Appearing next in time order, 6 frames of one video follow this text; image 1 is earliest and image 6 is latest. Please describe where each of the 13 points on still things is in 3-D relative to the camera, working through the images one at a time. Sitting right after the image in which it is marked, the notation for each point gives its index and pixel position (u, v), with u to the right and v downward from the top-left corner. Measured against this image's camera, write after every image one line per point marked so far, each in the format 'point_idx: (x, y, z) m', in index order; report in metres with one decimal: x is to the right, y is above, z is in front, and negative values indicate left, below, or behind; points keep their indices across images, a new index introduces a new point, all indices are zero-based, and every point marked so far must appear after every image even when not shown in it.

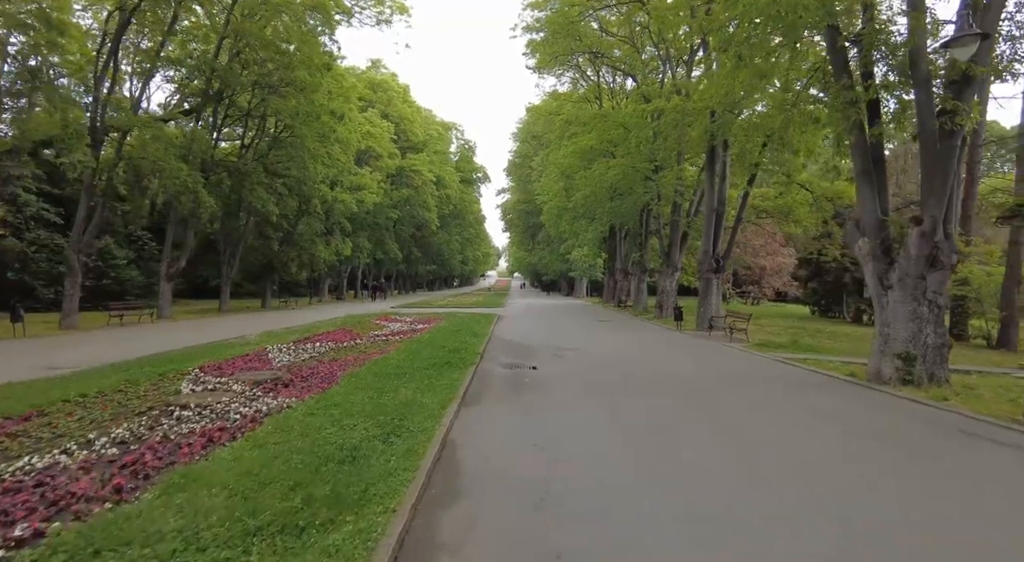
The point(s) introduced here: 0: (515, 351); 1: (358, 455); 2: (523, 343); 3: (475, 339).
0: (0.0, -1.8, +14.8) m
1: (-1.5, -1.7, +5.5) m
2: (+0.3, -1.9, +16.8) m
3: (-1.1, -1.7, +16.0) m
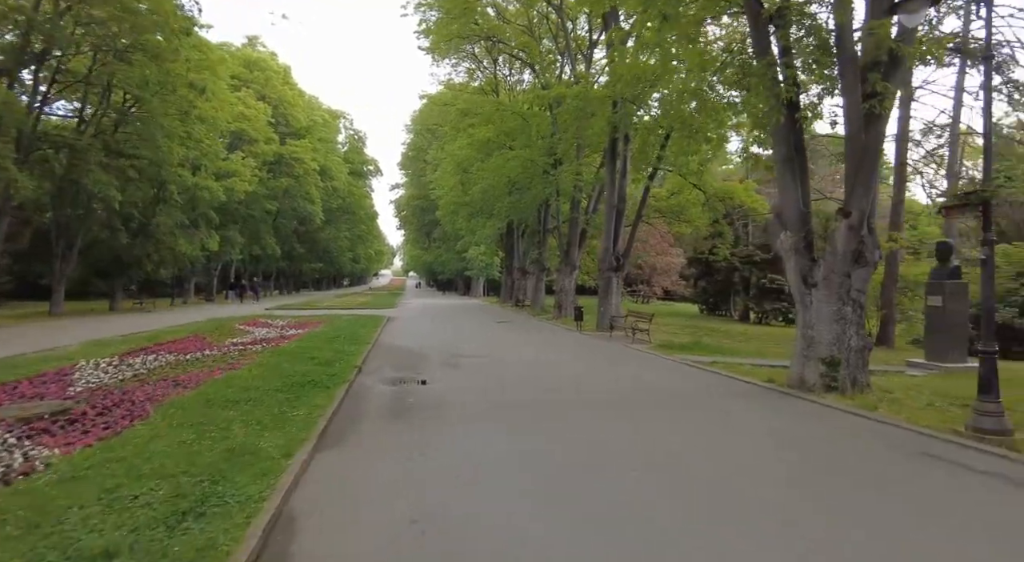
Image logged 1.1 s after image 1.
0: (-2.5, -1.8, +12.7) m
1: (-2.3, -1.7, +3.2) m
2: (-2.6, -1.8, +14.7) m
3: (-3.8, -1.6, +13.7) m
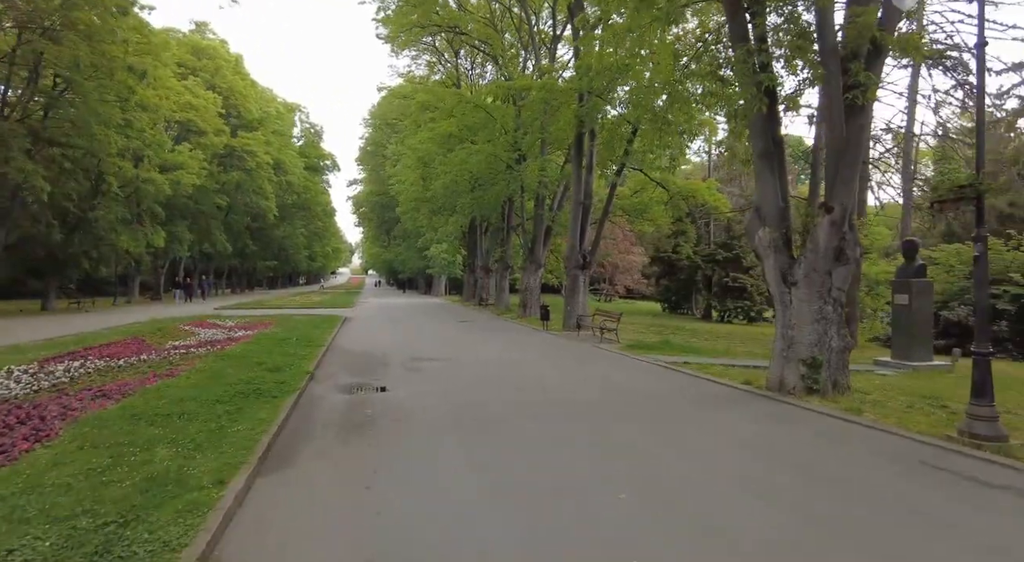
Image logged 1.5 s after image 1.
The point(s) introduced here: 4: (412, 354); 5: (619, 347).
0: (-3.2, -1.7, +11.8) m
1: (-2.4, -1.6, +2.4) m
2: (-3.5, -1.8, +13.8) m
3: (-4.6, -1.6, +12.7) m
4: (-2.6, -1.9, +14.4) m
5: (+3.1, -1.9, +16.1) m
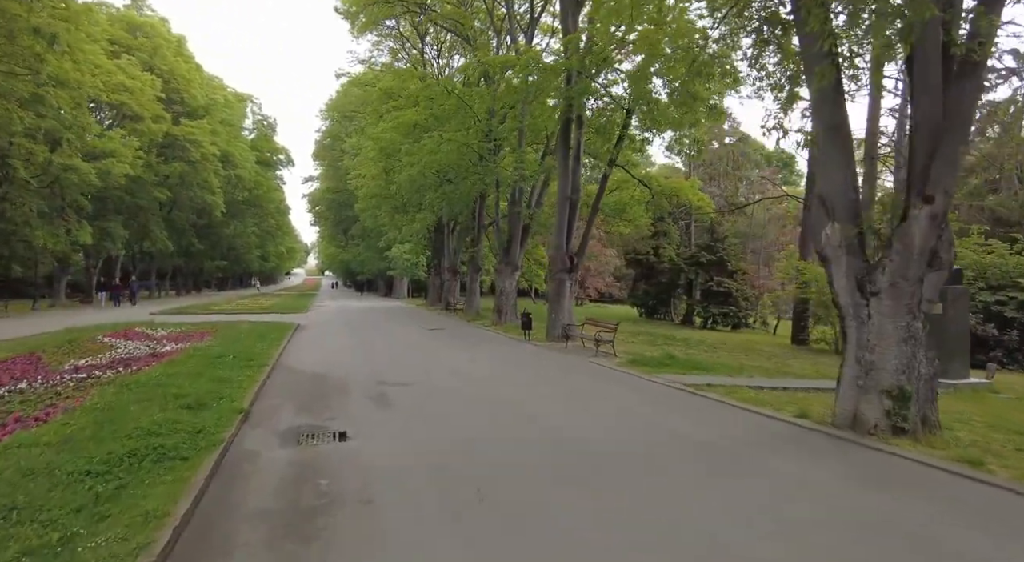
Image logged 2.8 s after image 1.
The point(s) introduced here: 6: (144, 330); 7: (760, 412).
0: (-3.4, -1.8, +9.3) m
1: (-1.9, -1.7, 0.0) m
2: (-3.8, -1.9, +11.3) m
3: (-4.8, -1.7, +10.1) m
4: (-2.9, -2.0, +12.0) m
5: (+2.6, -2.0, +14.0) m
6: (-12.4, -1.7, +18.9) m
7: (+3.9, -2.1, +8.9) m
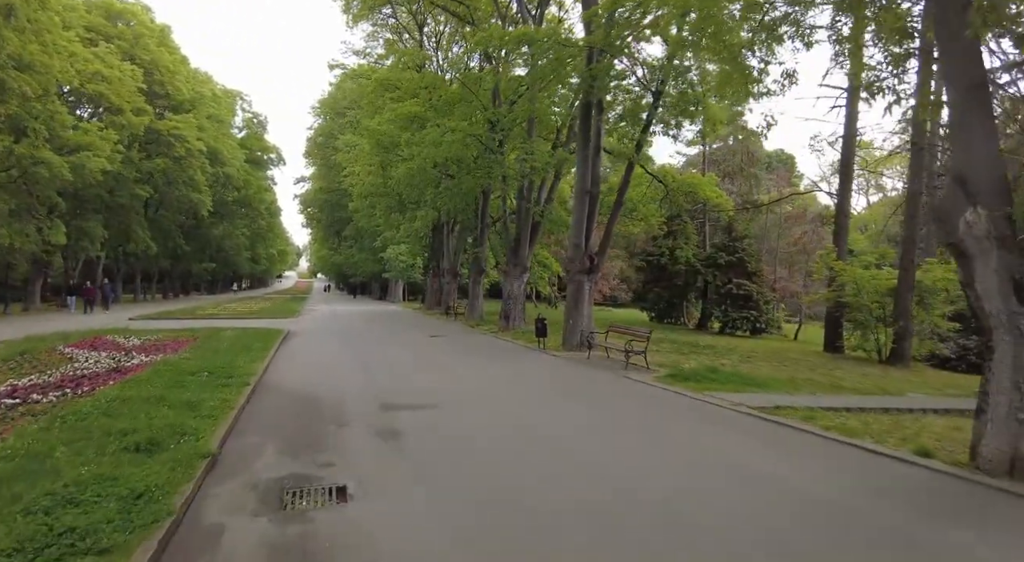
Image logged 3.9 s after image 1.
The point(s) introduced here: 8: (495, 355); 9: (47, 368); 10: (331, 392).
0: (-2.9, -1.9, +7.5) m
1: (-1.2, -1.7, -1.8) m
2: (-3.3, -1.9, +9.5) m
3: (-4.3, -1.7, +8.3) m
4: (-2.4, -2.0, +10.1) m
5: (+3.1, -2.1, +12.3) m
6: (-12.0, -1.7, +17.0) m
7: (+4.4, -2.1, +7.1) m
8: (-0.5, -2.1, +16.1) m
9: (-9.4, -1.8, +11.4) m
10: (-3.2, -2.0, +10.1) m
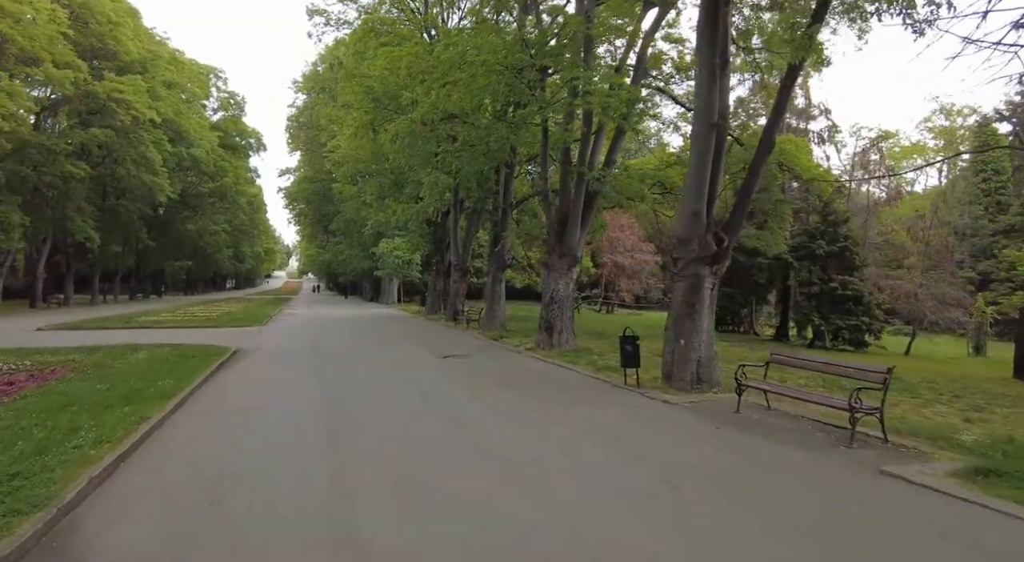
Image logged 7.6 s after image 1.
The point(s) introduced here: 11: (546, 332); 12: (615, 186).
0: (-1.4, -1.8, +1.1) m
1: (+0.3, -1.6, -8.1) m
2: (-1.9, -1.8, +3.1) m
3: (-2.9, -1.6, +1.9) m
4: (-1.0, -1.9, +3.8) m
5: (+4.4, -2.0, +6.0) m
6: (-10.7, -1.7, +10.5) m
7: (+5.9, -2.0, +0.9) m
8: (+0.8, -2.0, +9.7) m
9: (-8.0, -1.7, +4.9) m
10: (-1.8, -1.9, +3.8) m
11: (+0.8, -1.4, +16.6) m
12: (+2.8, +2.7, +16.1) m
